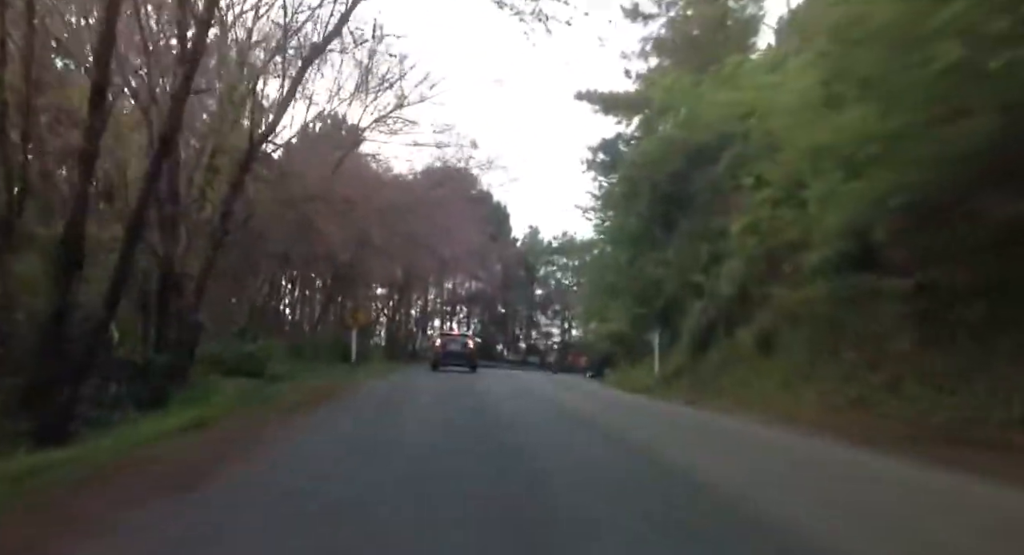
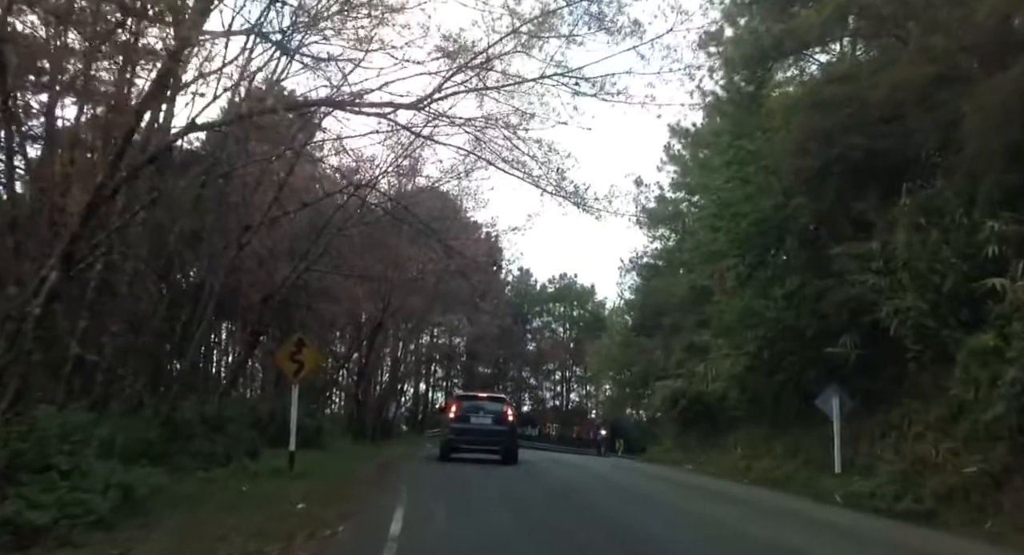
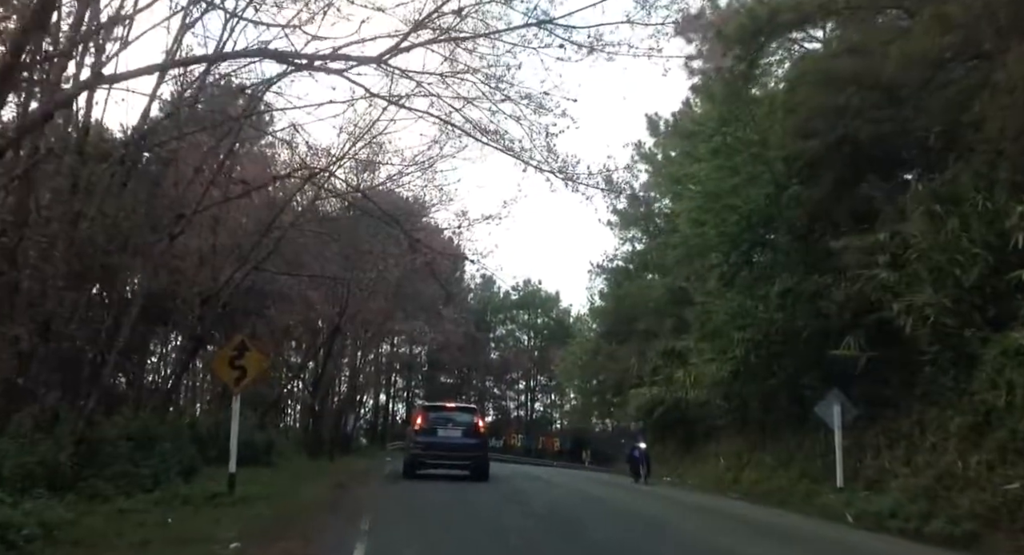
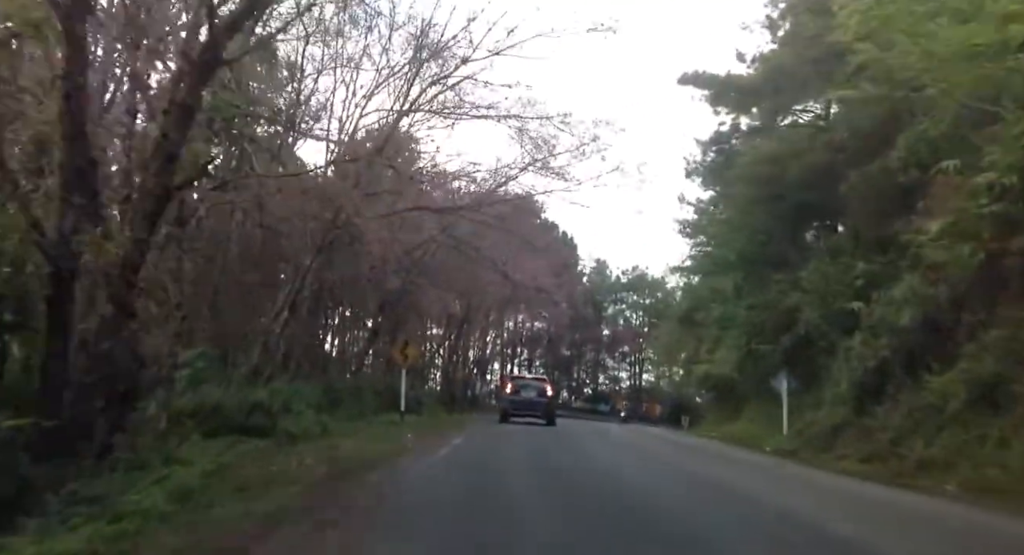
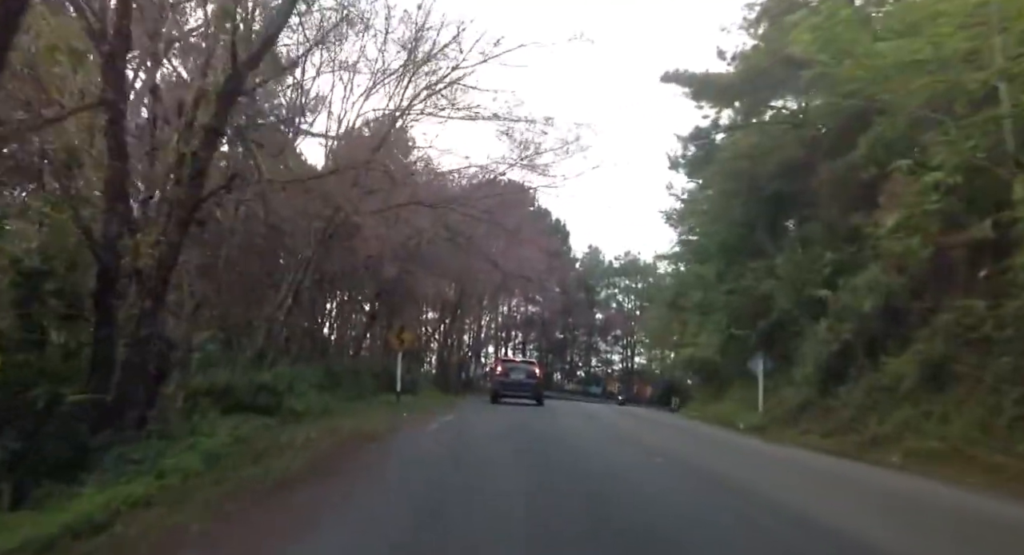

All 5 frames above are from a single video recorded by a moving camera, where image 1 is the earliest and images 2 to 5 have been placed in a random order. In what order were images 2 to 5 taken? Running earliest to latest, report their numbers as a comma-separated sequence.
5, 4, 2, 3
